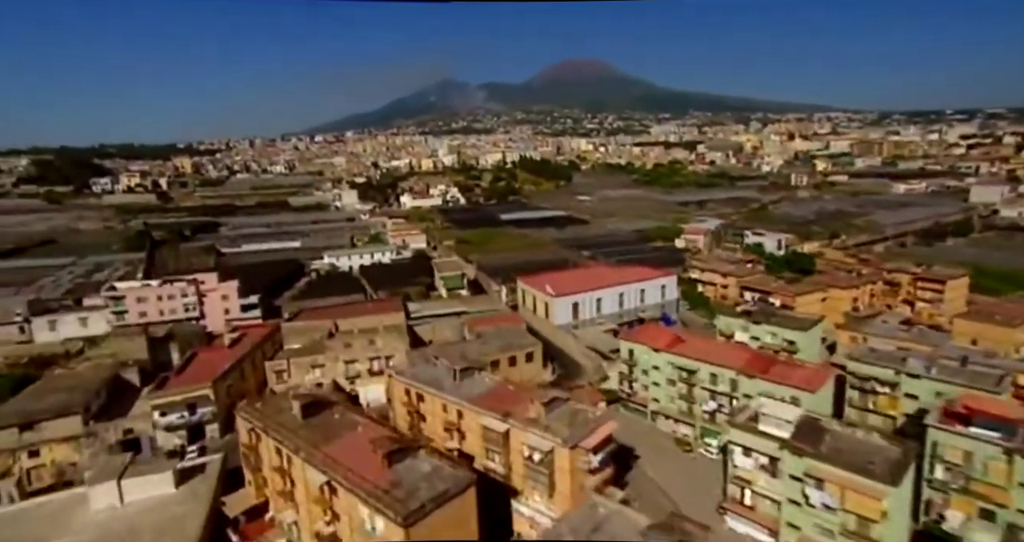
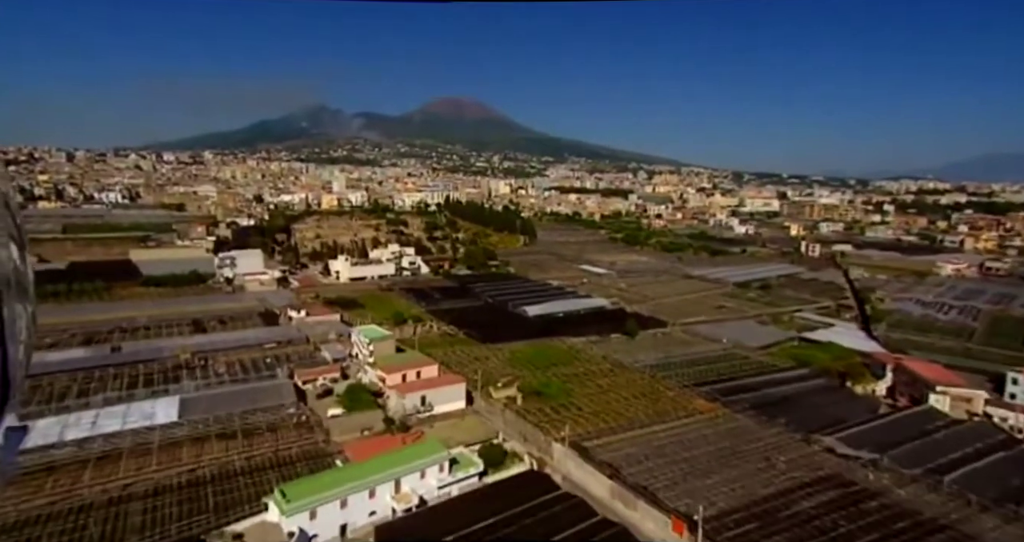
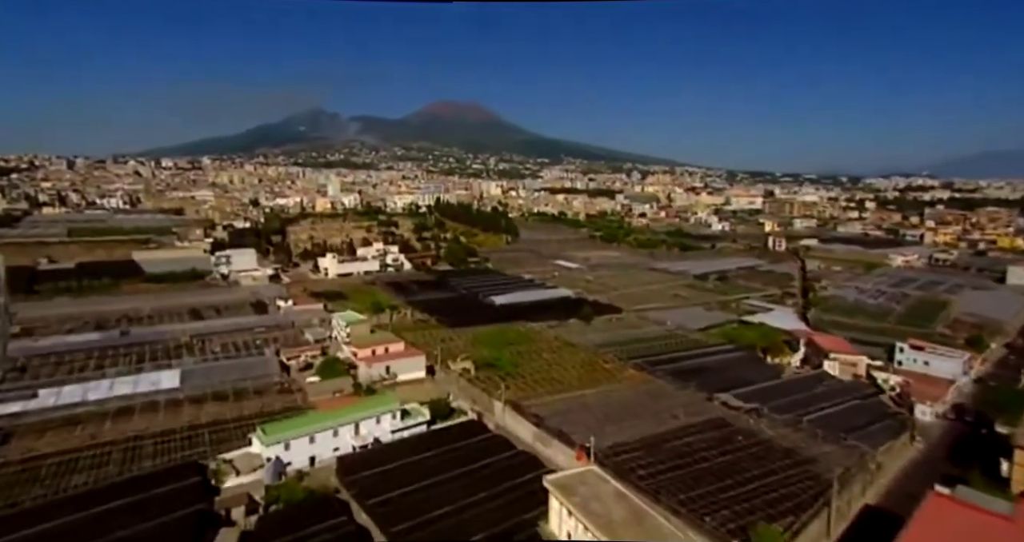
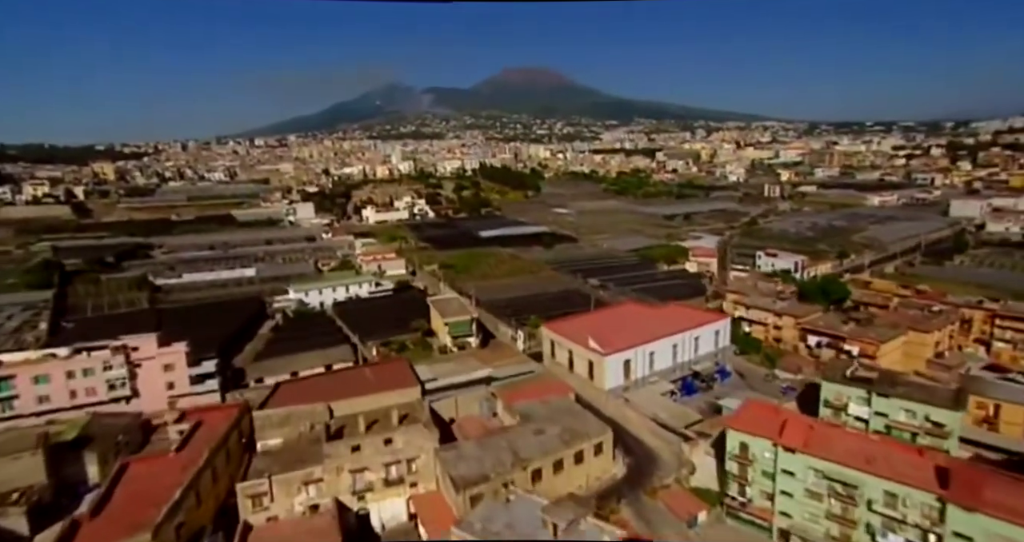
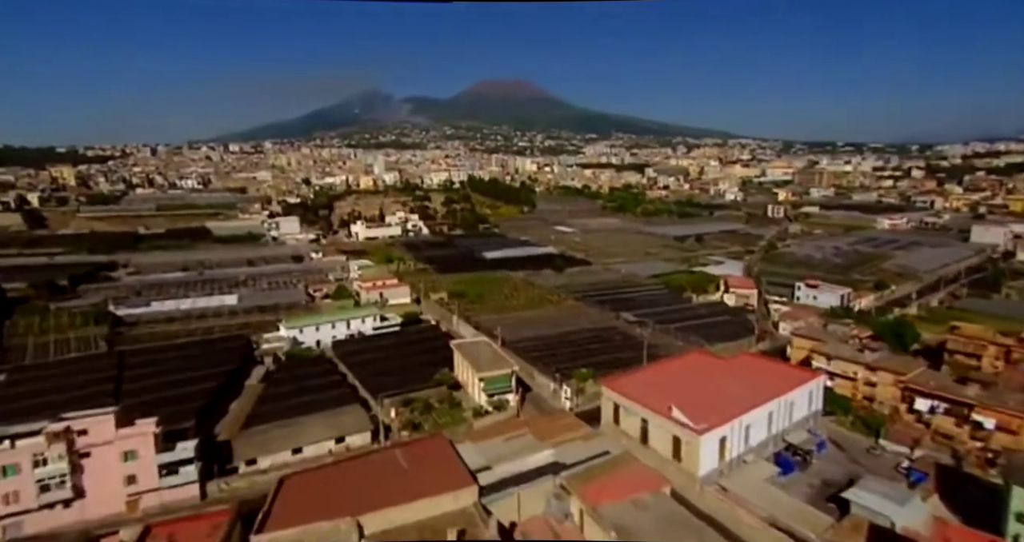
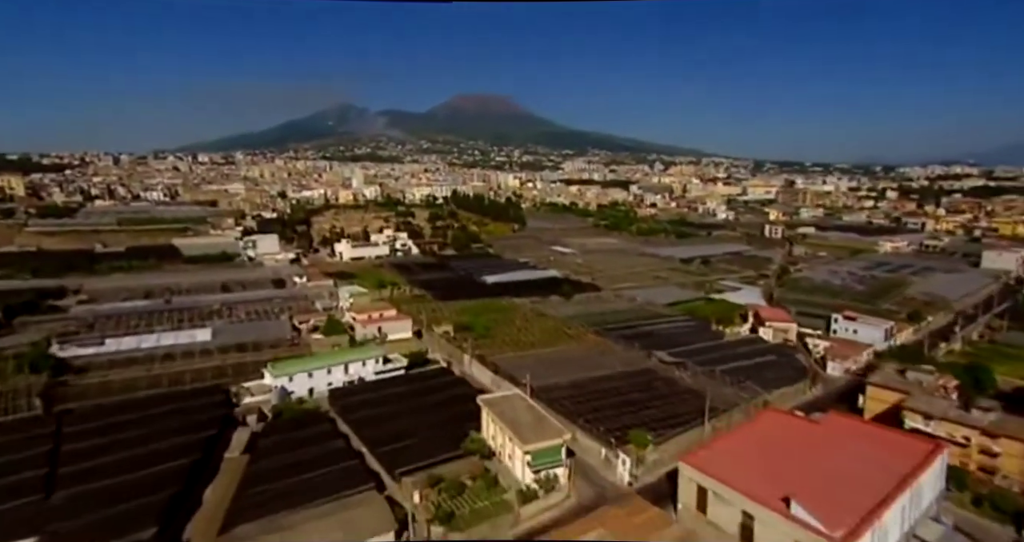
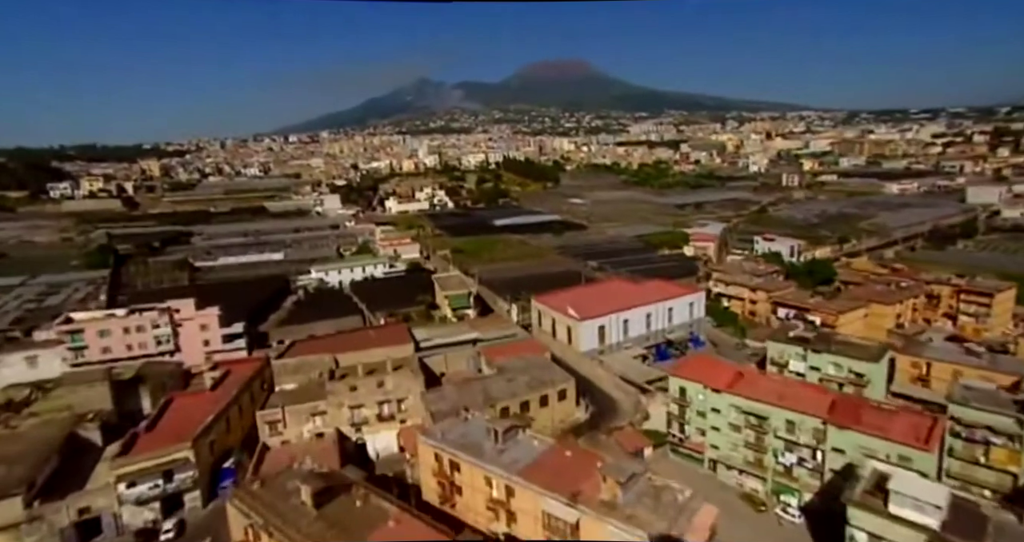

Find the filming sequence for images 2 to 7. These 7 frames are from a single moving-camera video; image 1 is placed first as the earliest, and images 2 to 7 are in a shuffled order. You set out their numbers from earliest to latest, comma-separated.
7, 4, 5, 6, 3, 2
